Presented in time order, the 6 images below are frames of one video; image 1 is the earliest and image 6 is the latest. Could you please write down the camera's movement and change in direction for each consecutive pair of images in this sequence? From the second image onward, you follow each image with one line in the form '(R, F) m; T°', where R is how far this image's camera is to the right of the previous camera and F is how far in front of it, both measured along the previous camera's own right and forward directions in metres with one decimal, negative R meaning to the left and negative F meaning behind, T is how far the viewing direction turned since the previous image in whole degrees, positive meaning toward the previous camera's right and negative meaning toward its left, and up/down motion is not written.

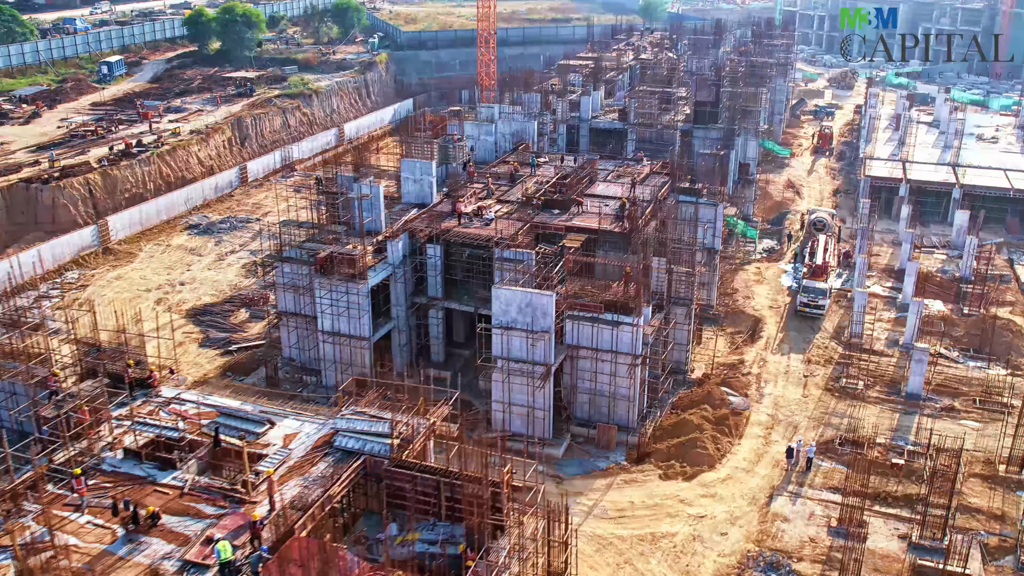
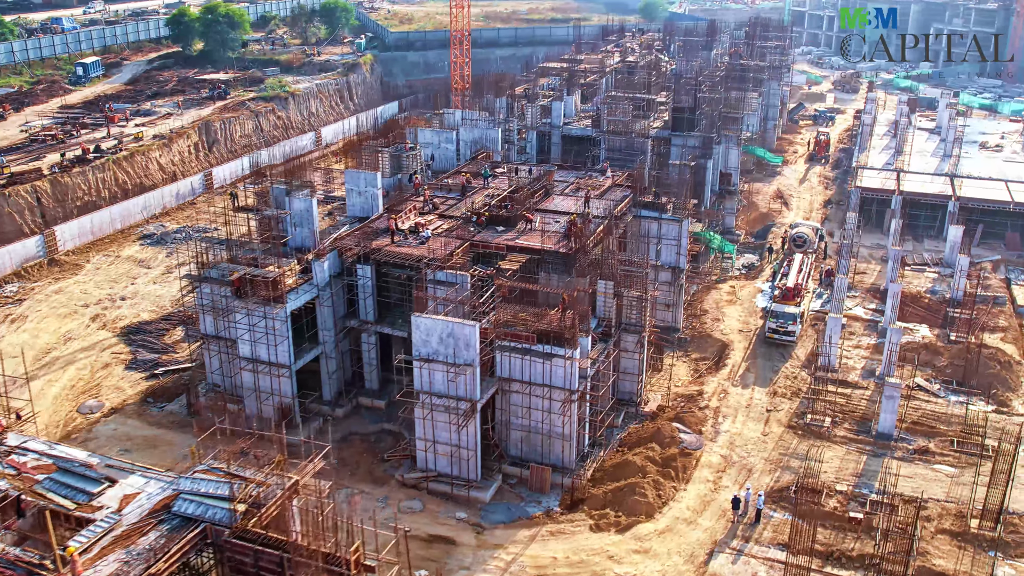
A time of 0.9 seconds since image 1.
(+3.2, +2.8) m; -1°
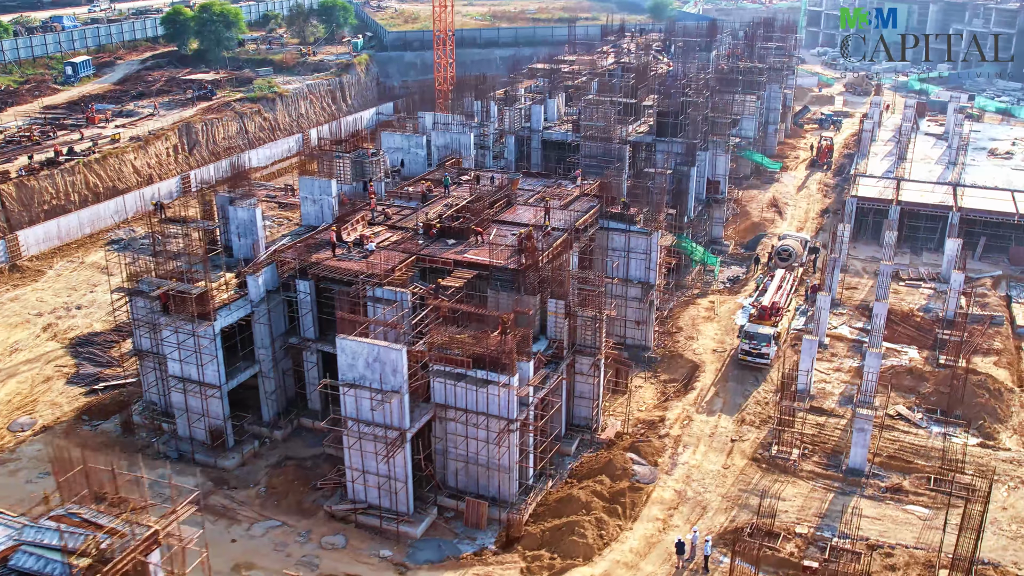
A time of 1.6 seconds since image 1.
(+2.8, +2.1) m; -2°
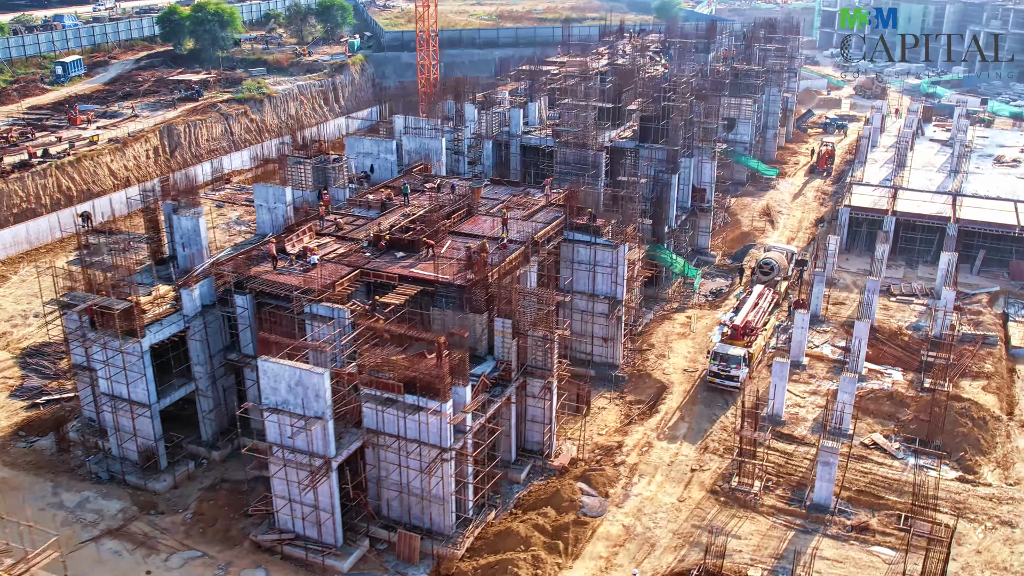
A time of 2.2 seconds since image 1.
(+2.5, +1.8) m; -2°
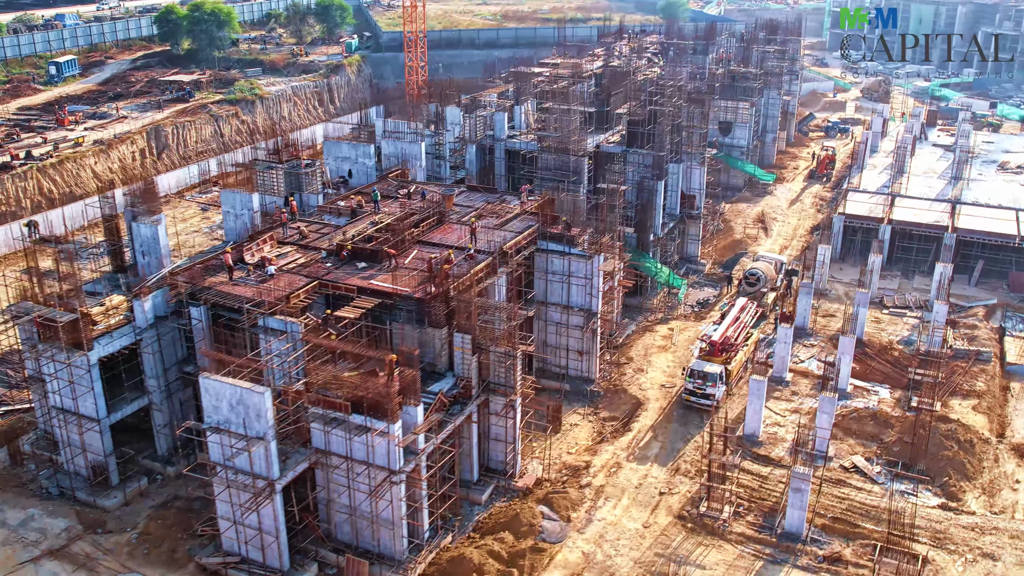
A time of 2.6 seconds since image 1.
(+1.7, +1.2) m; -1°
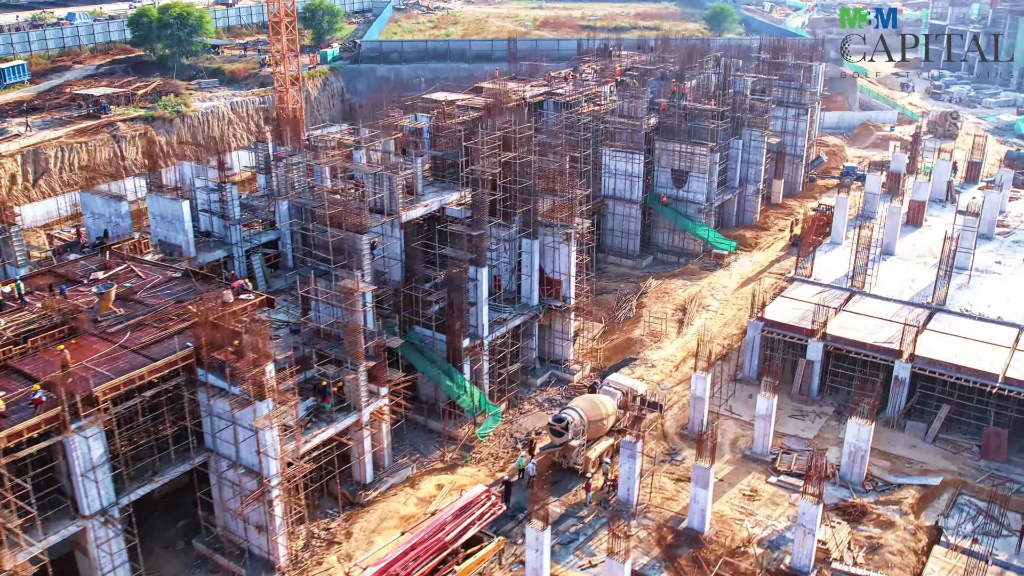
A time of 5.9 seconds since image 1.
(+12.9, +11.6) m; -9°
